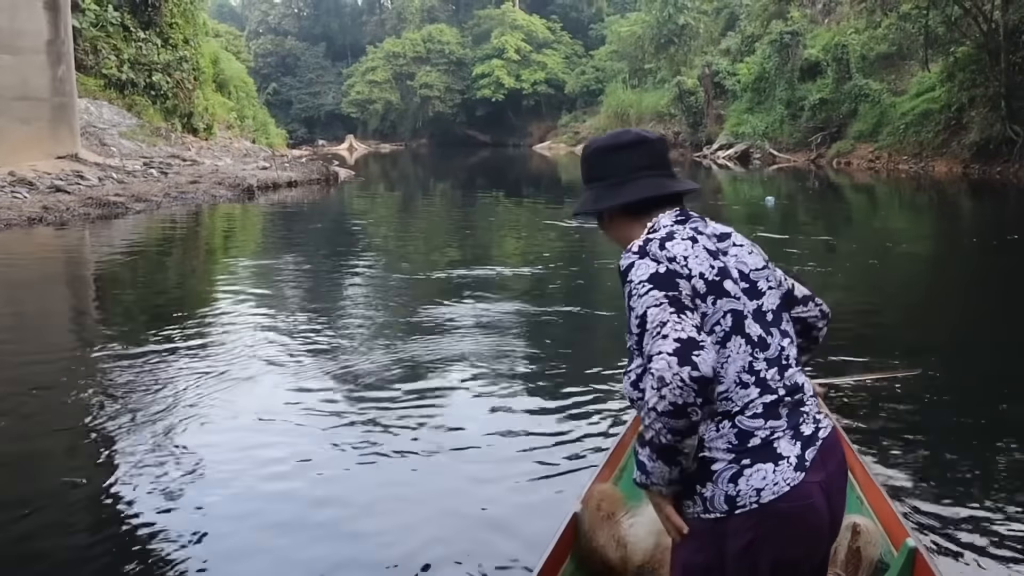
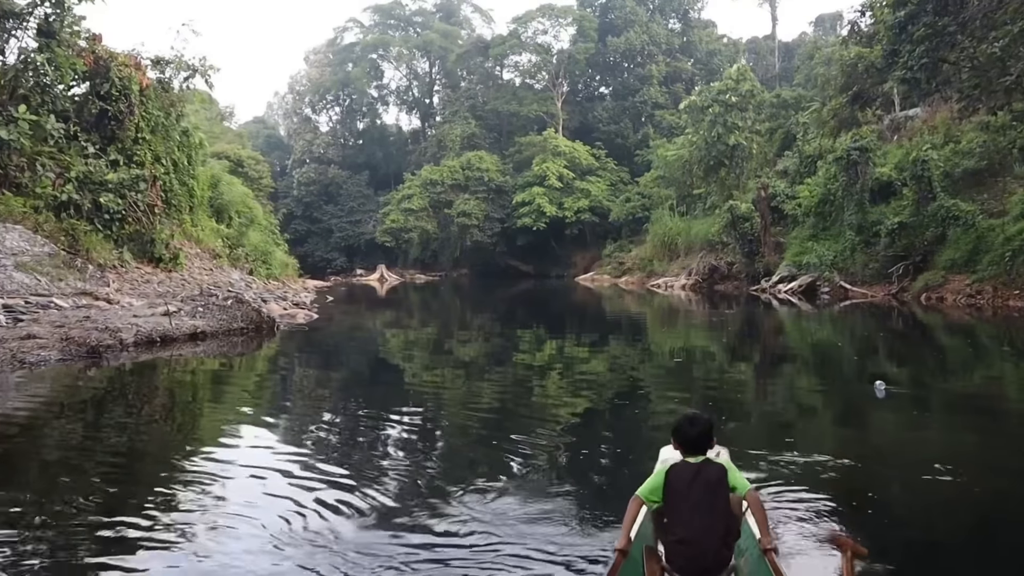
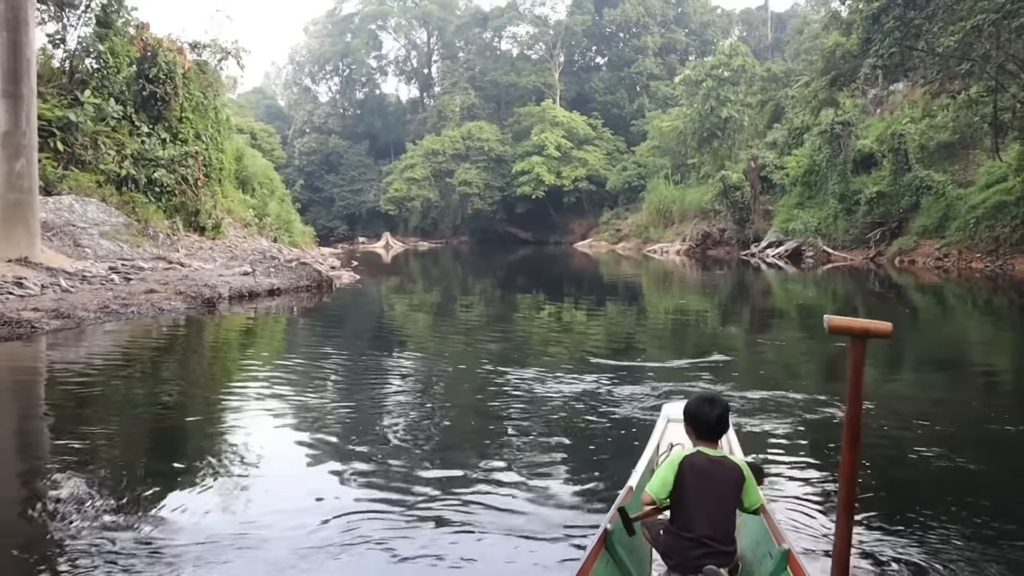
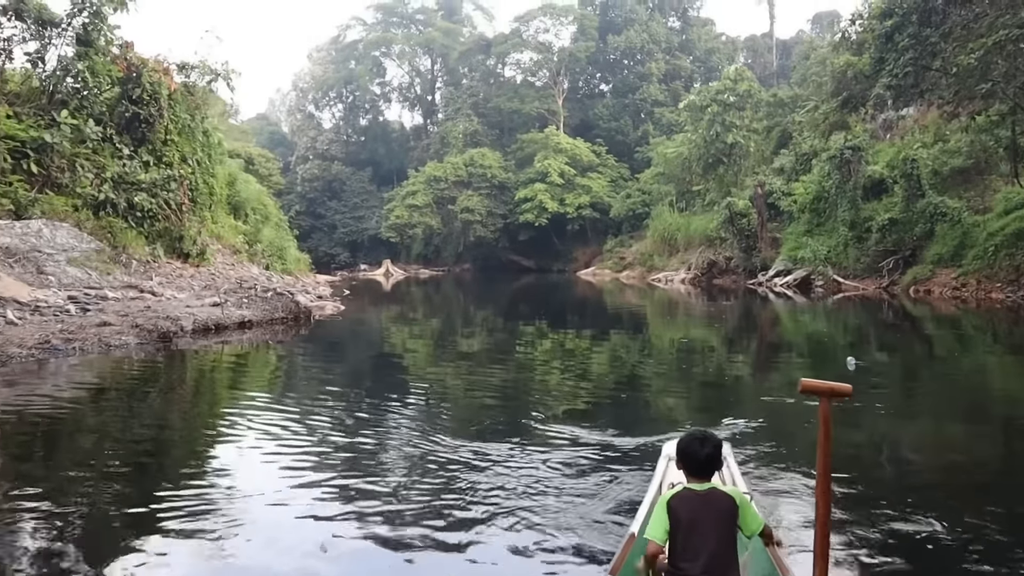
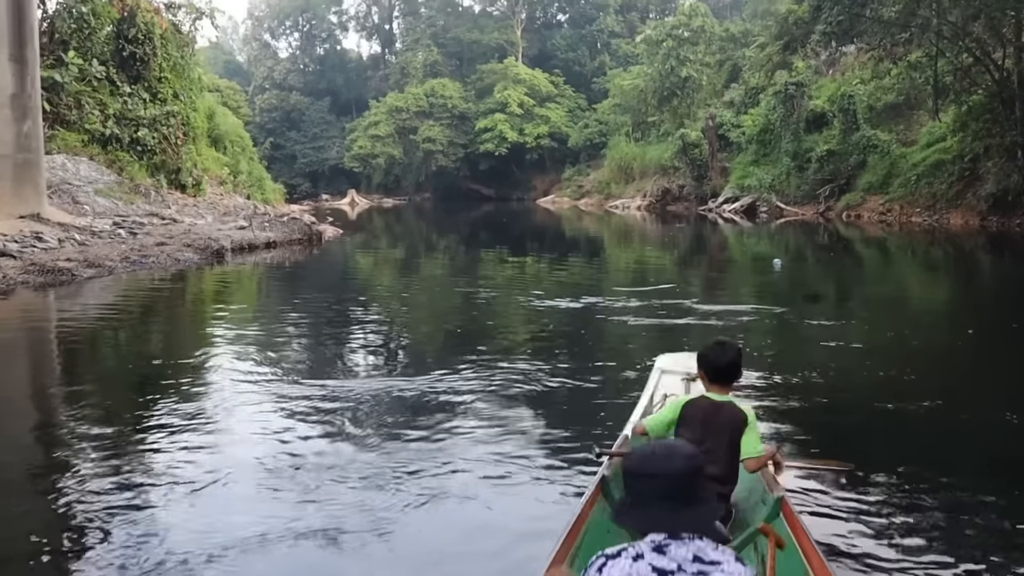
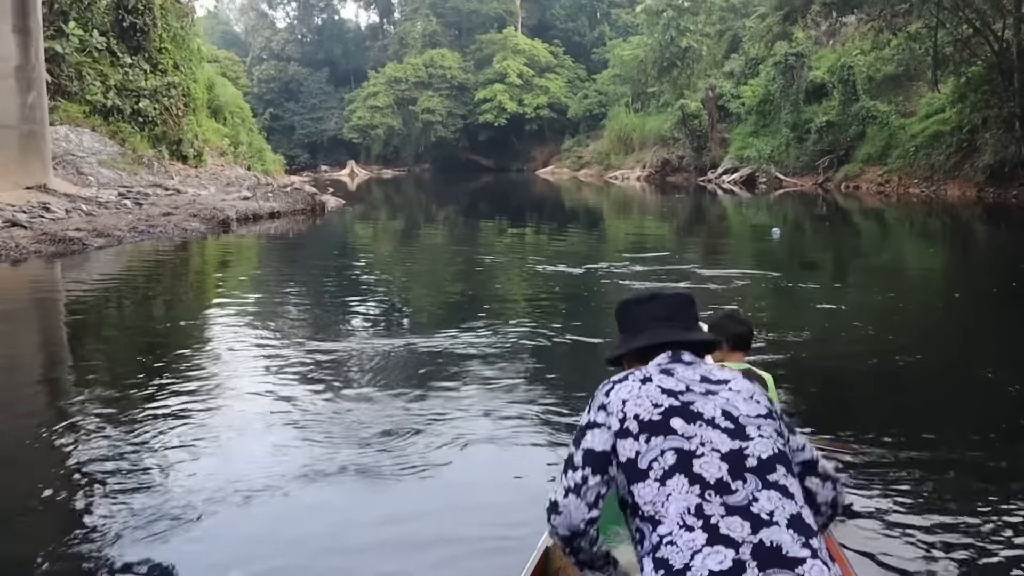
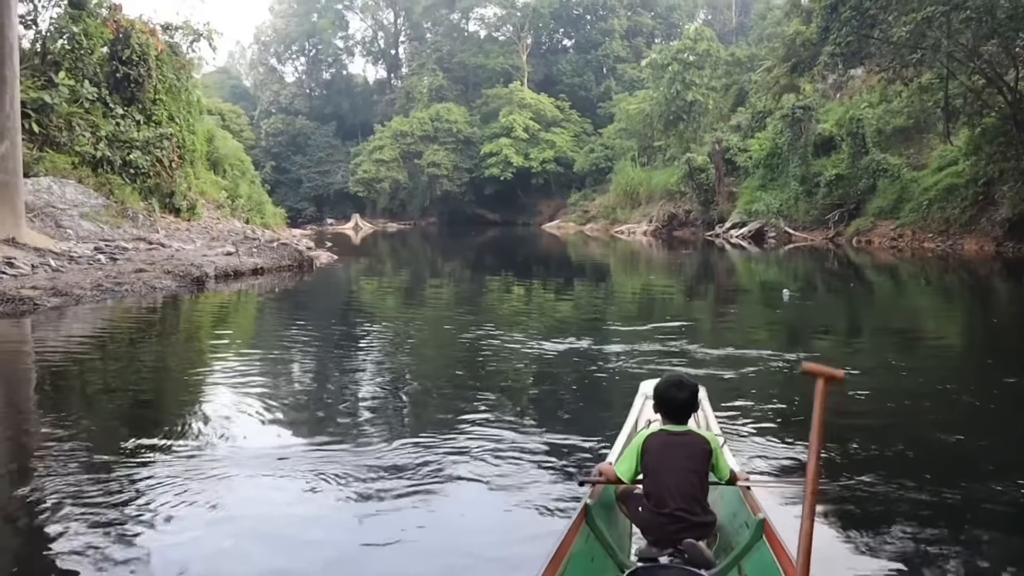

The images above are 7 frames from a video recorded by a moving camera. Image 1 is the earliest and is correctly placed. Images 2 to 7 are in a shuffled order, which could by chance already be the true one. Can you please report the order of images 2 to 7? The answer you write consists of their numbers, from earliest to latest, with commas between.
6, 5, 7, 3, 4, 2
